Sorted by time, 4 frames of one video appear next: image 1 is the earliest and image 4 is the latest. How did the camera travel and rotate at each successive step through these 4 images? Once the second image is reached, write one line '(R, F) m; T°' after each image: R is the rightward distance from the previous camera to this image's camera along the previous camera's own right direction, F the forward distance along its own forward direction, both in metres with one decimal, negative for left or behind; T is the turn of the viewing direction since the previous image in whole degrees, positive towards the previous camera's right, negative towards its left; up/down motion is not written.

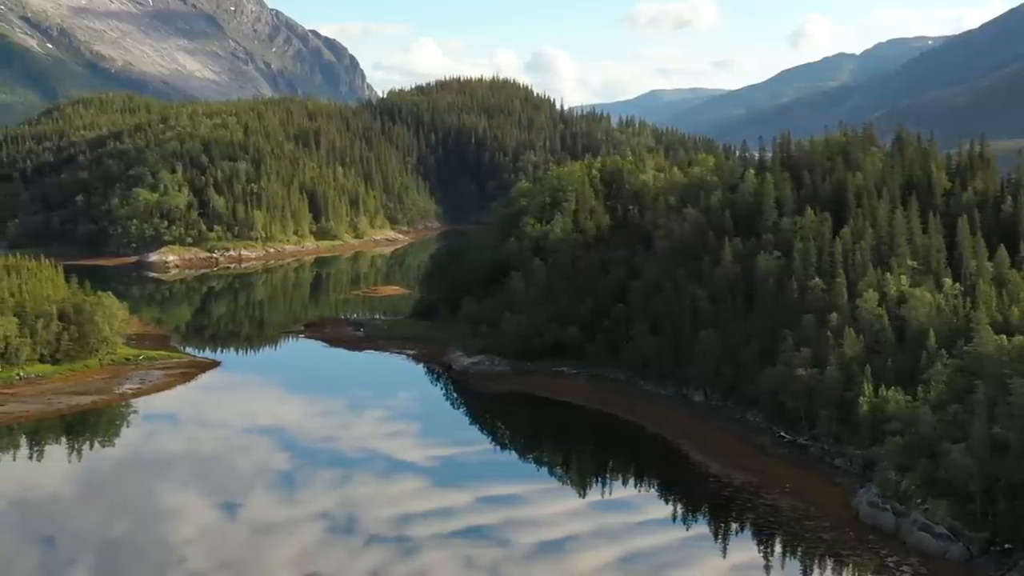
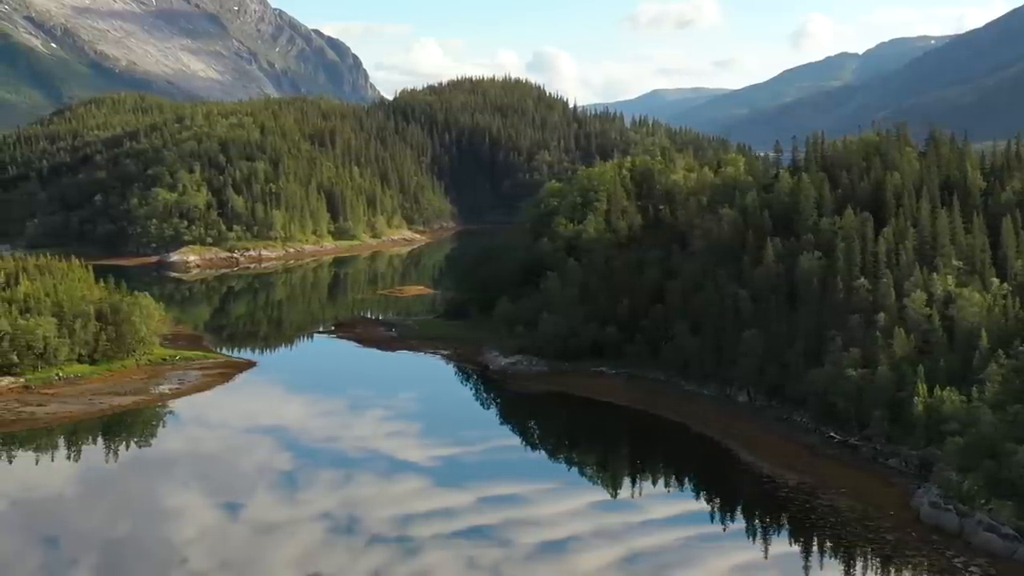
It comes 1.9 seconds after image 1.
(-2.5, +0.1) m; 0°
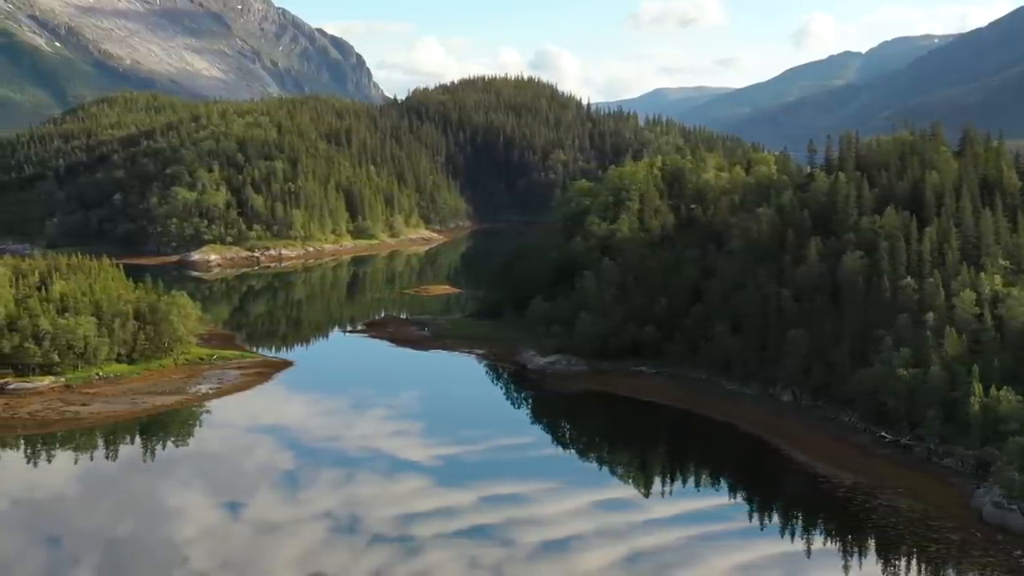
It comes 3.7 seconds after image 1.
(-2.6, +0.1) m; 0°
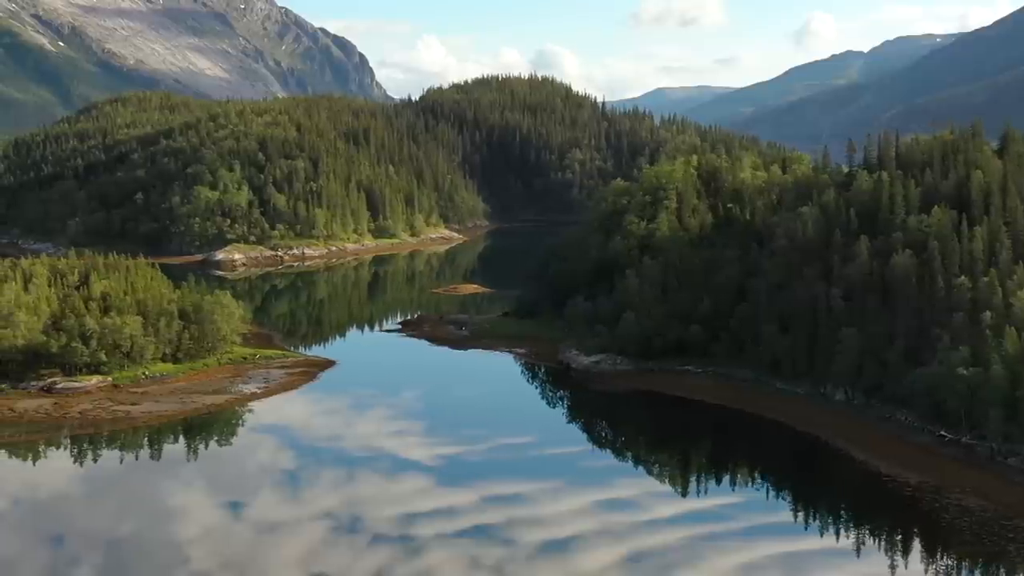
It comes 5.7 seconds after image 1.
(-3.0, +0.2) m; 0°
